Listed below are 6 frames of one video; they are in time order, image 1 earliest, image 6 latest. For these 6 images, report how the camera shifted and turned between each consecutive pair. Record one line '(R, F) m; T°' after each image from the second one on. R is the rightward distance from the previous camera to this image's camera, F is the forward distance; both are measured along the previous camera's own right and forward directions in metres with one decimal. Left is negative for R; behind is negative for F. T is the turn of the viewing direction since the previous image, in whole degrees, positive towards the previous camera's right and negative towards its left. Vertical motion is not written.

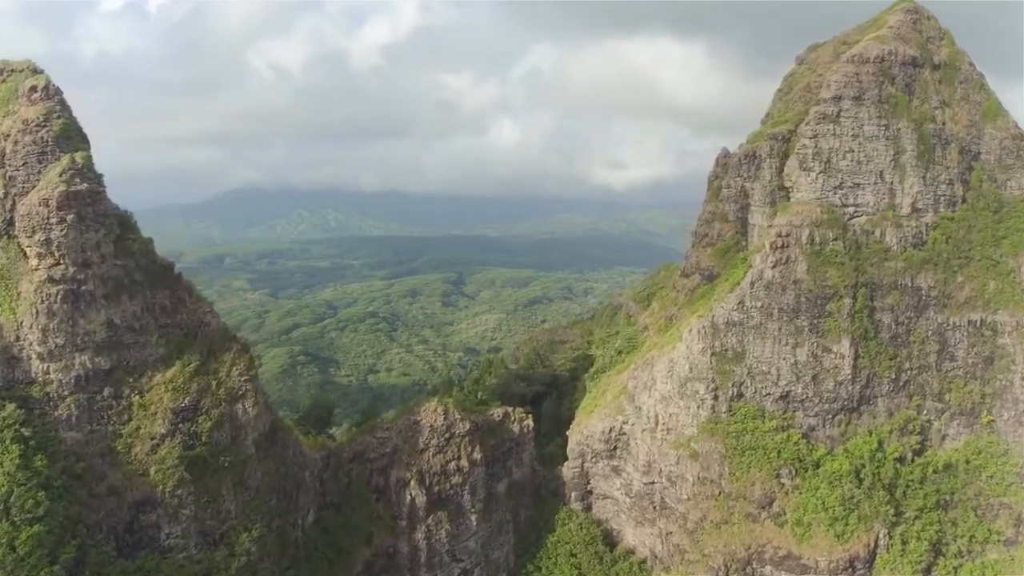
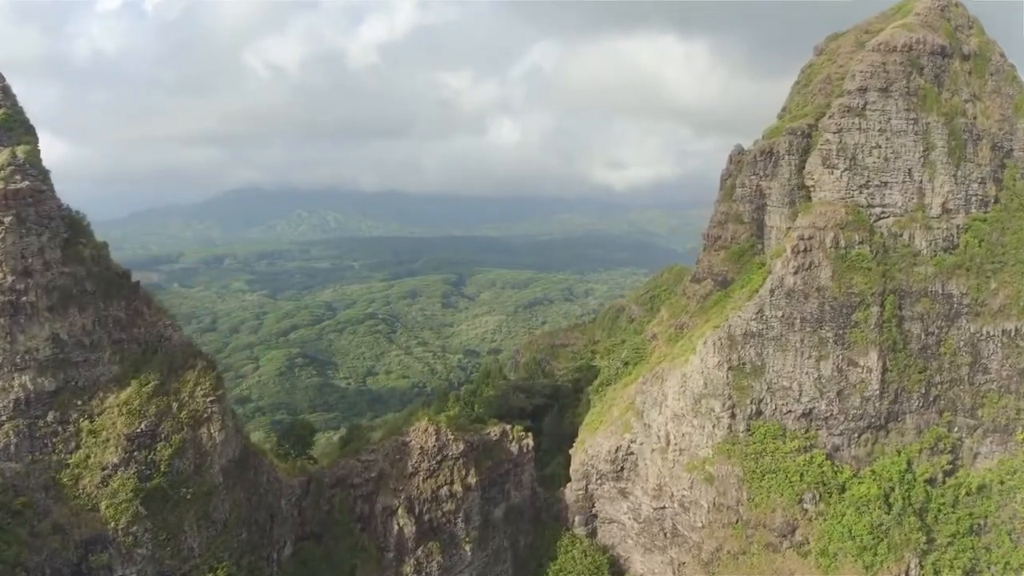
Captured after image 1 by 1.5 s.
(+0.1, +2.1) m; 0°
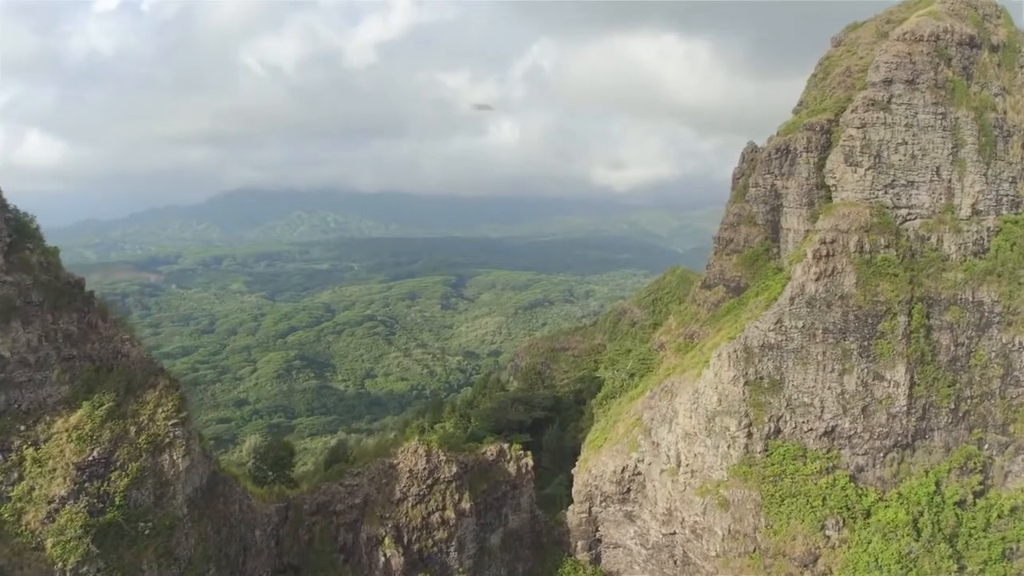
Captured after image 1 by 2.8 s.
(+0.1, +1.8) m; 0°
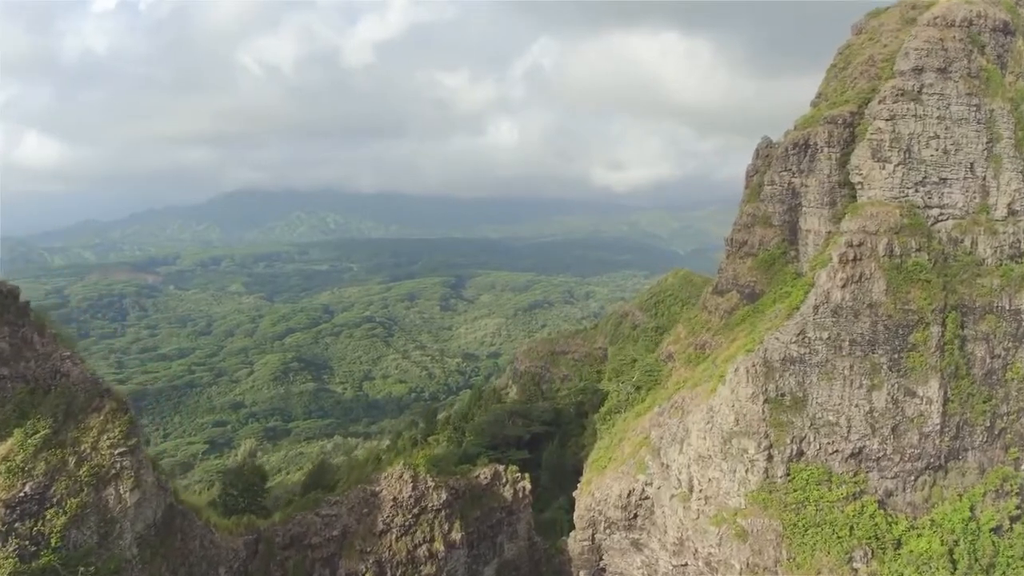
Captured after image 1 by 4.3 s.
(+0.1, +1.9) m; 0°
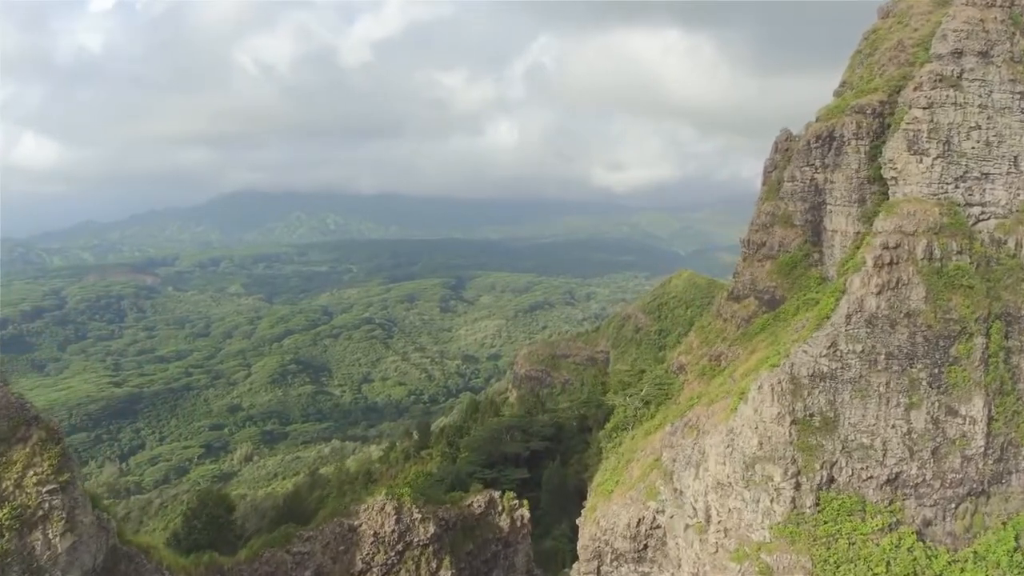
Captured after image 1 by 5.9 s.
(+0.1, +2.0) m; 0°
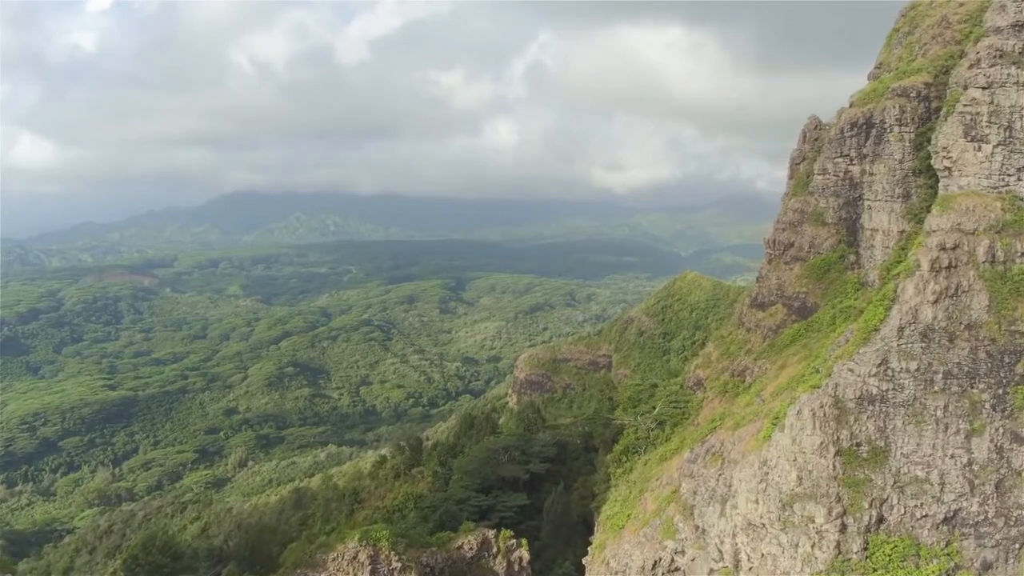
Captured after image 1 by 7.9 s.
(+0.1, +2.5) m; 0°
